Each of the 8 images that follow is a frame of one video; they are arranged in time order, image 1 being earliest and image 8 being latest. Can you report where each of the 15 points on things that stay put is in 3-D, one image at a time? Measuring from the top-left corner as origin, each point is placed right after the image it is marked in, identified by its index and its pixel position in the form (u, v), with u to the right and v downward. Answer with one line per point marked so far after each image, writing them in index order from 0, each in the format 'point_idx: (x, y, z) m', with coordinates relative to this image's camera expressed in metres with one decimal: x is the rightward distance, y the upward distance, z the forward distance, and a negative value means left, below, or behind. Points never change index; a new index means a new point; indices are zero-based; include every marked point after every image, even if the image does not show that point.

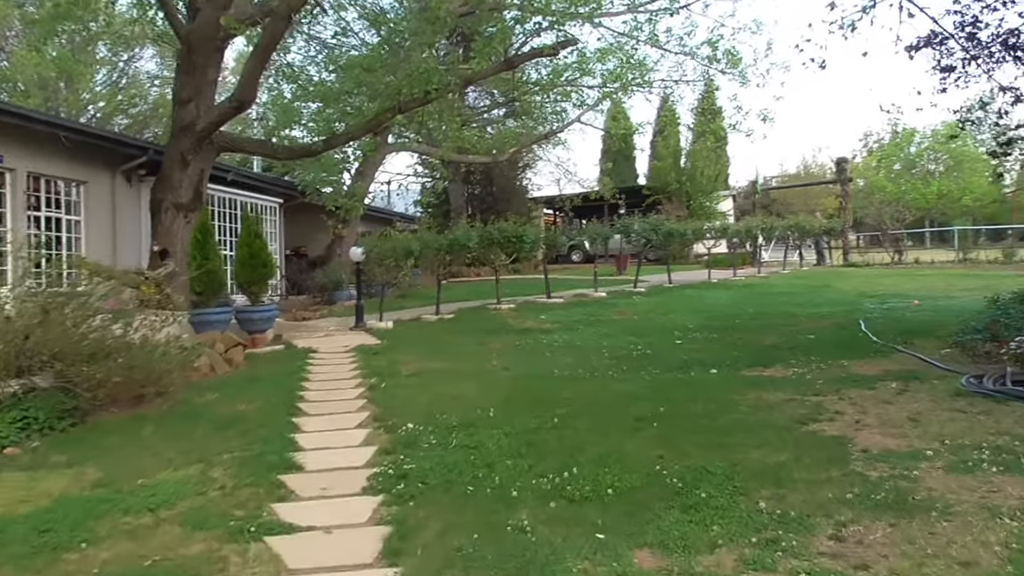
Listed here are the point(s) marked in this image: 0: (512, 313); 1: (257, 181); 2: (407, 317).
0: (0.0, -0.5, +14.4) m
1: (-6.1, +2.5, +17.5) m
2: (-2.0, -0.6, +13.8) m
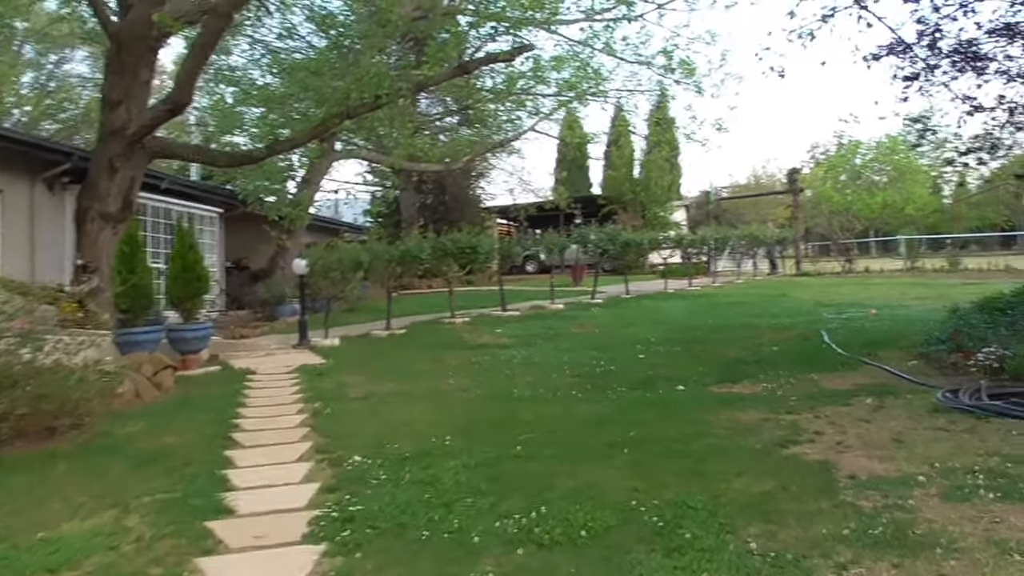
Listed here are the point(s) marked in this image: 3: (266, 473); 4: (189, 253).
0: (-0.8, -0.7, +13.9) m
1: (-7.1, +2.2, +16.6) m
2: (-2.7, -0.8, +13.2) m
3: (-1.8, -1.3, +5.4) m
4: (-4.4, +0.5, +10.2) m
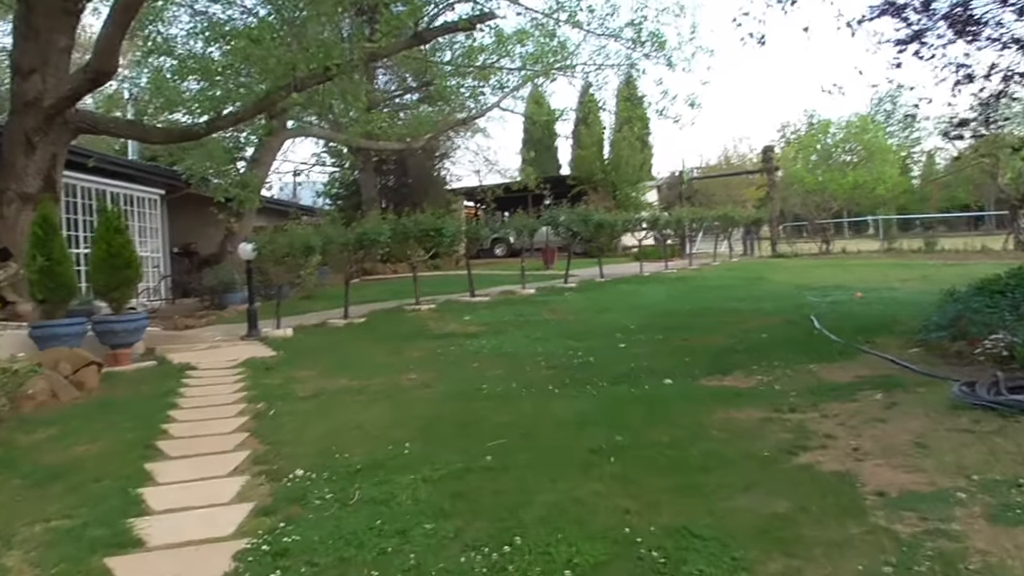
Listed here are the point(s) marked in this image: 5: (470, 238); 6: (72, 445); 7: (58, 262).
0: (-1.4, -0.5, +13.1) m
1: (-7.8, +2.4, +15.6) m
2: (-3.3, -0.6, +12.4) m
3: (-2.0, -1.2, +4.6) m
4: (-4.8, +0.6, +9.3) m
5: (-0.9, +1.1, +17.3) m
6: (-3.3, -1.2, +5.7) m
7: (-5.2, +0.3, +8.9) m
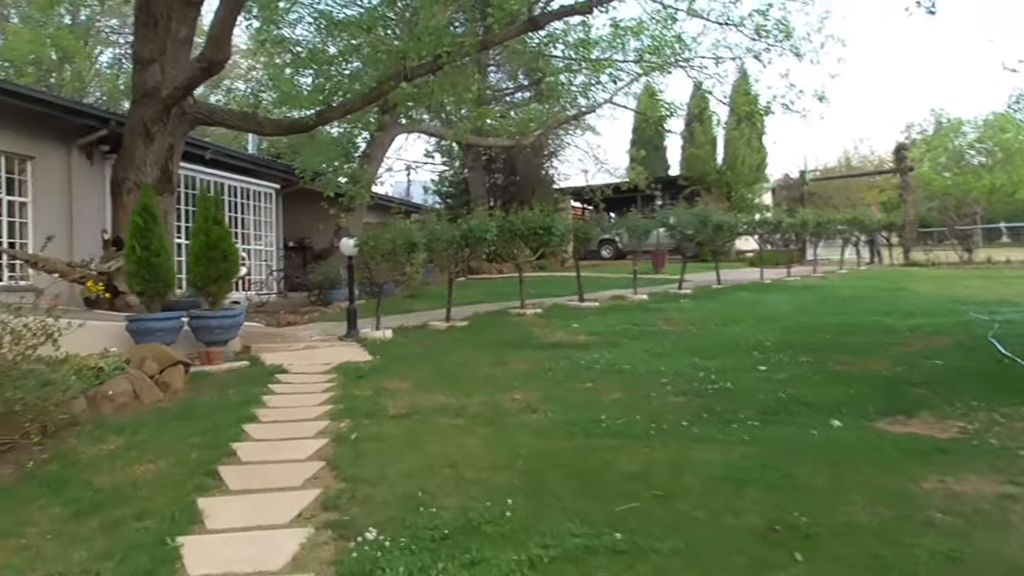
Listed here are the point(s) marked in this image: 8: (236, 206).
0: (+0.4, -0.5, +12.0) m
1: (-5.5, +2.5, +15.3) m
2: (-1.6, -0.6, +11.5) m
3: (-1.3, -1.3, +3.7) m
4: (-3.5, +0.7, +8.7) m
5: (+1.5, +1.1, +16.1) m
6: (-2.5, -1.1, +4.9) m
7: (-4.0, +0.4, +8.4) m
8: (-5.8, +1.7, +15.9) m
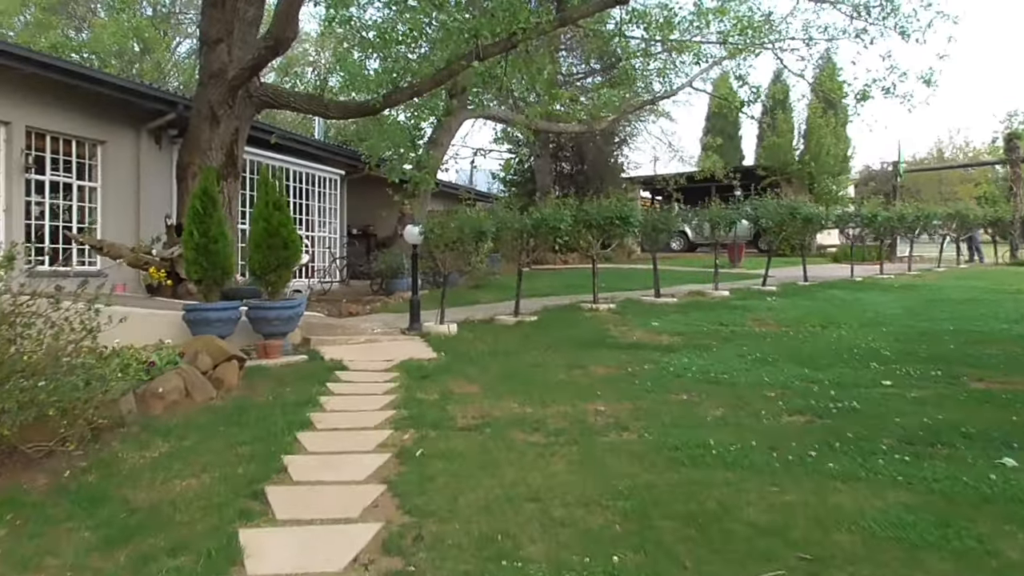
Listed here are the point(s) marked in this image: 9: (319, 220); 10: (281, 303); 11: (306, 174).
0: (+1.5, -0.4, +11.2) m
1: (-4.1, +2.8, +14.9) m
2: (-0.5, -0.4, +10.9) m
3: (-0.9, -1.2, +3.0) m
4: (-2.6, +0.8, +8.2) m
5: (+2.9, +1.2, +15.1) m
6: (-1.9, -1.1, +4.3) m
7: (-3.1, +0.5, +7.9) m
8: (-4.3, +2.0, +15.5) m
9: (-4.2, +1.5, +16.2) m
10: (-2.5, -0.2, +7.9) m
11: (-4.3, +2.4, +15.7) m
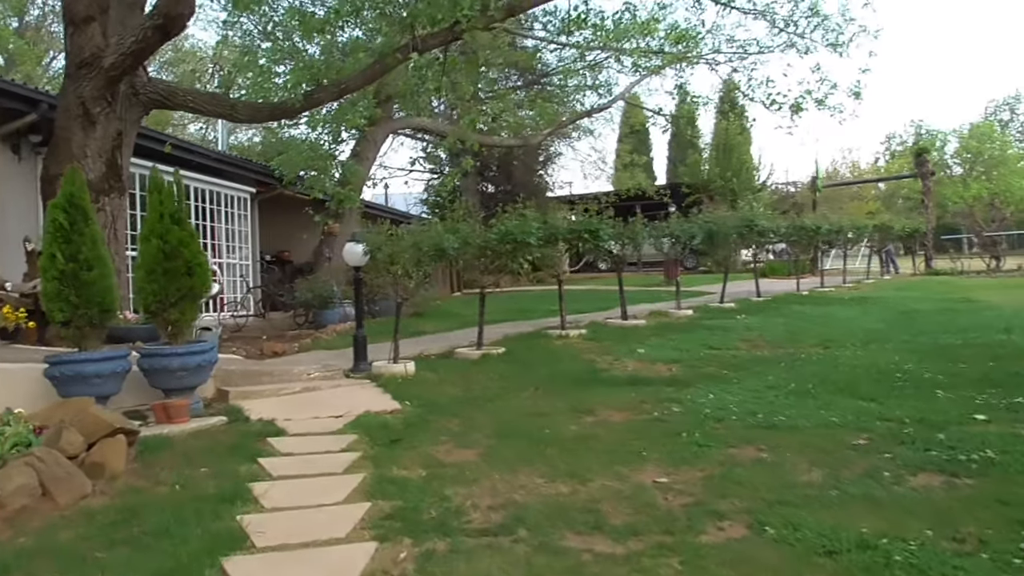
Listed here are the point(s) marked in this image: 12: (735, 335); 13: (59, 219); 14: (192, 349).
0: (+1.0, -0.7, +9.7) m
1: (-5.1, +2.2, +12.8) m
2: (-1.0, -0.8, +9.1) m
3: (-0.5, -1.3, +1.3) m
4: (-2.8, +0.5, +6.3) m
5: (+1.9, +0.8, +13.8) m
6: (-1.6, -1.2, +2.4) m
7: (-3.3, +0.2, +5.9) m
8: (-5.4, +1.3, +13.4) m
9: (-5.3, +0.8, +14.0) m
10: (-2.6, -0.5, +6.0) m
11: (-5.4, +1.7, +13.6) m
12: (+3.1, -0.7, +10.4) m
13: (-3.5, +0.5, +5.8) m
14: (-2.6, -0.5, +6.0) m
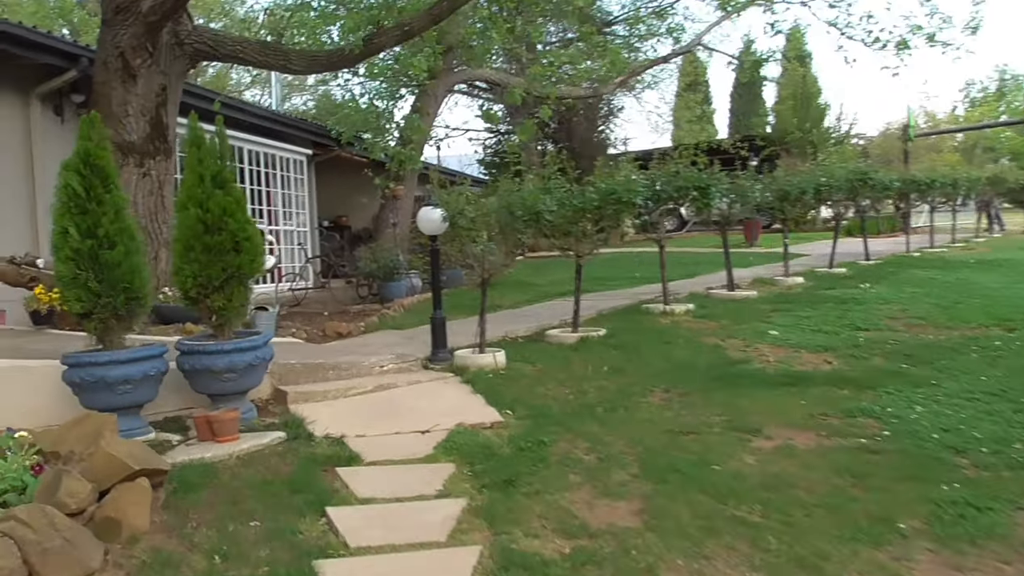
0: (+2.1, -0.4, +8.2) m
1: (-3.8, +2.6, +11.6) m
2: (+0.1, -0.5, +7.7) m
3: (+0.1, -1.4, -0.1) m
4: (-1.9, +0.6, +5.0) m
5: (+3.2, +1.4, +12.1) m
6: (-1.0, -1.3, +1.1) m
7: (-2.4, +0.3, +4.6) m
8: (-4.1, +1.8, +12.2) m
9: (-3.9, +1.3, +12.8) m
10: (-1.8, -0.4, +4.7) m
11: (-4.1, +2.2, +12.3) m
12: (+4.3, -0.3, +8.7) m
13: (-2.6, +0.6, +4.6) m
14: (-1.7, -0.4, +4.7) m
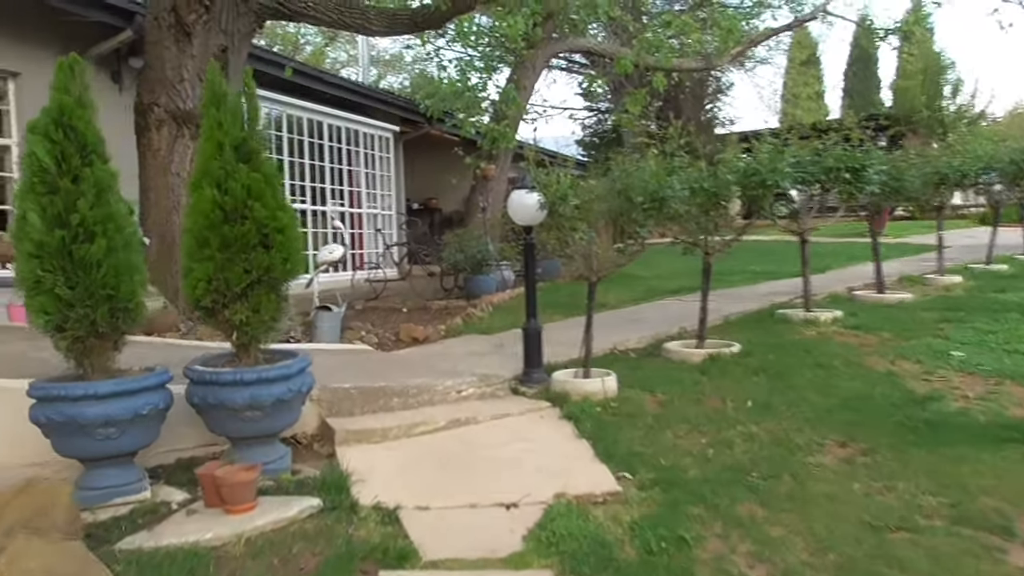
0: (+3.0, -0.5, +6.5) m
1: (-2.3, +2.8, +10.5) m
2: (+1.0, -0.5, +6.3) m
3: (0.0, -1.6, -1.5) m
4: (-1.3, +0.6, +3.7) m
5: (+4.7, +1.3, +10.2) m
6: (-0.9, -1.4, -0.1) m
7: (-1.9, +0.3, +3.5) m
8: (-2.5, +2.0, +11.1) m
9: (-2.3, +1.5, +11.8) m
10: (-1.2, -0.4, +3.5) m
11: (-2.5, +2.4, +11.3) m
12: (+5.3, -0.4, +6.8) m
13: (-2.1, +0.6, +3.4) m
14: (-1.2, -0.4, +3.5) m
